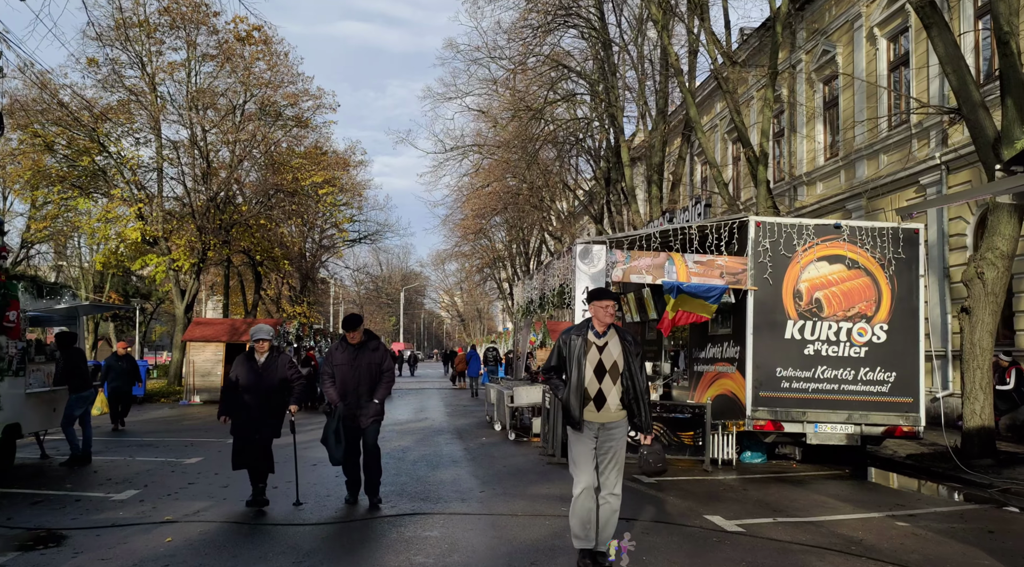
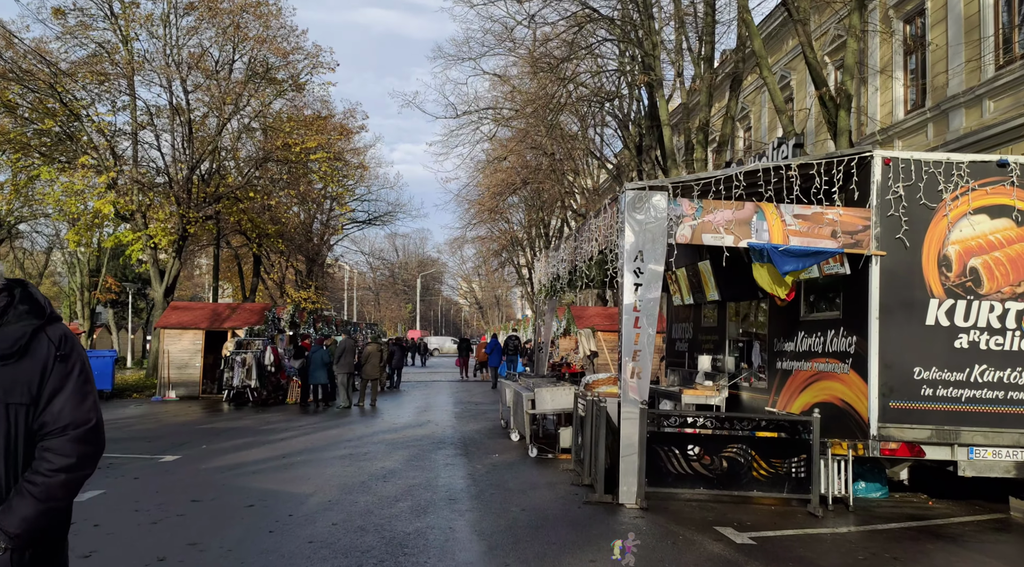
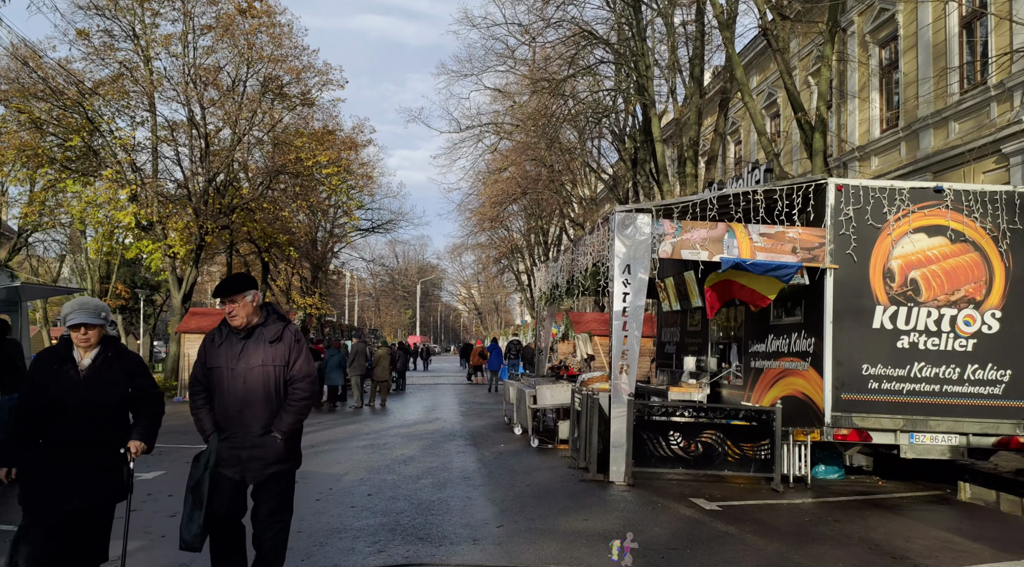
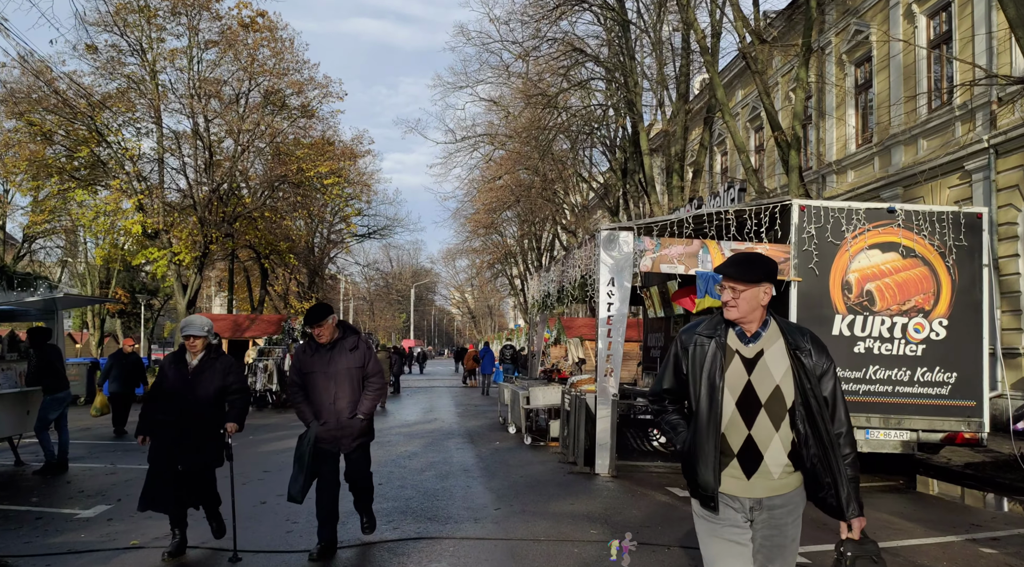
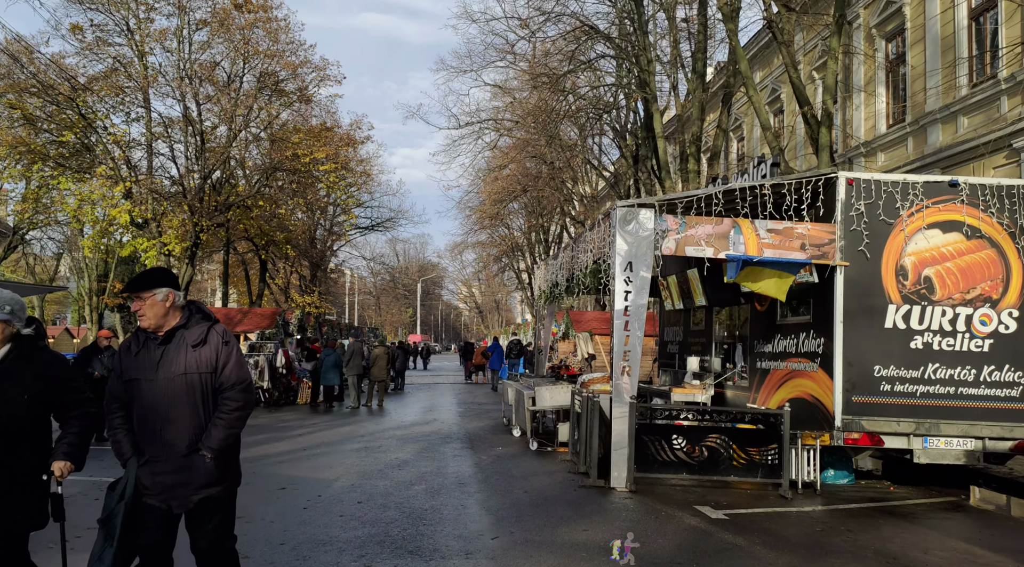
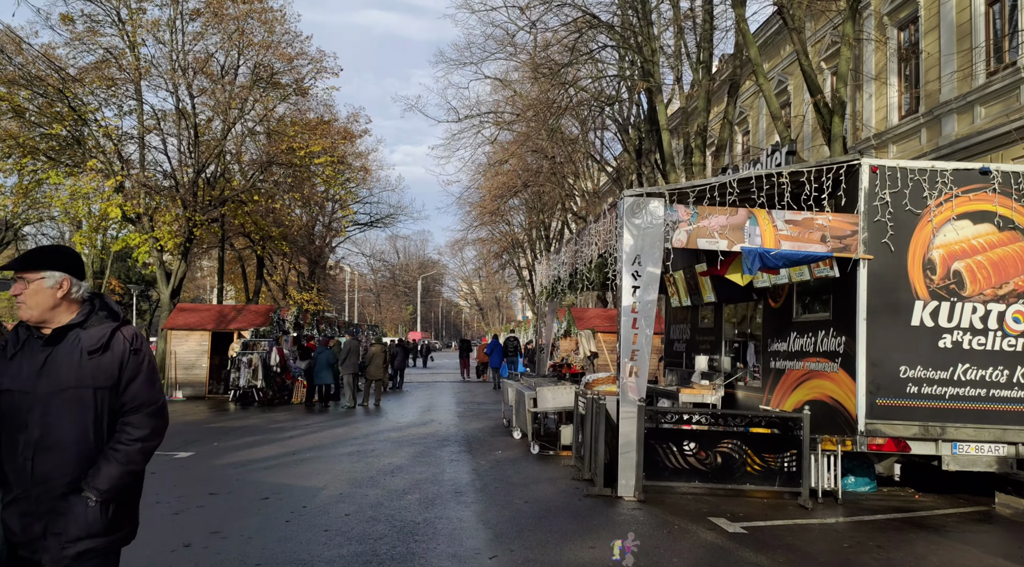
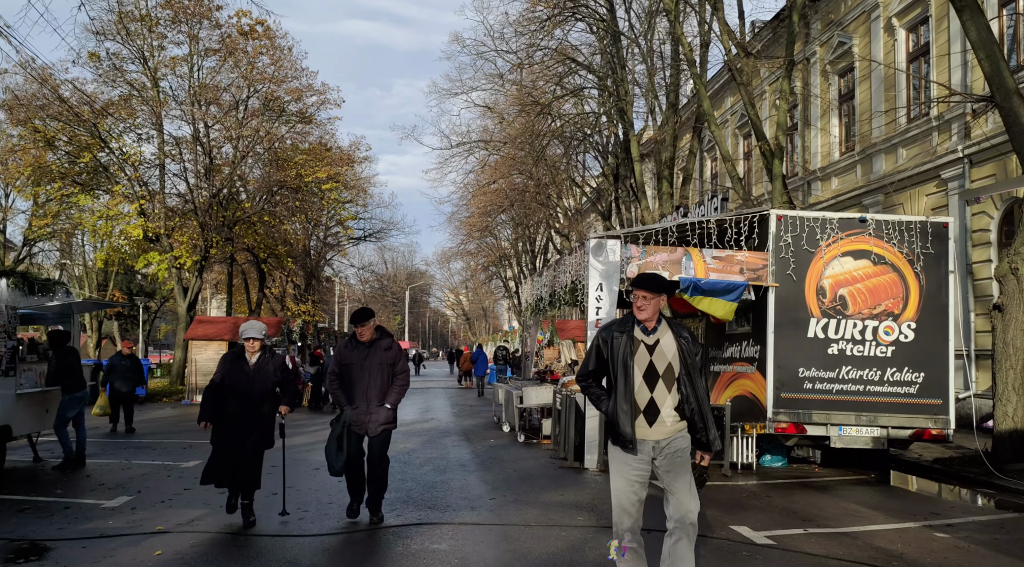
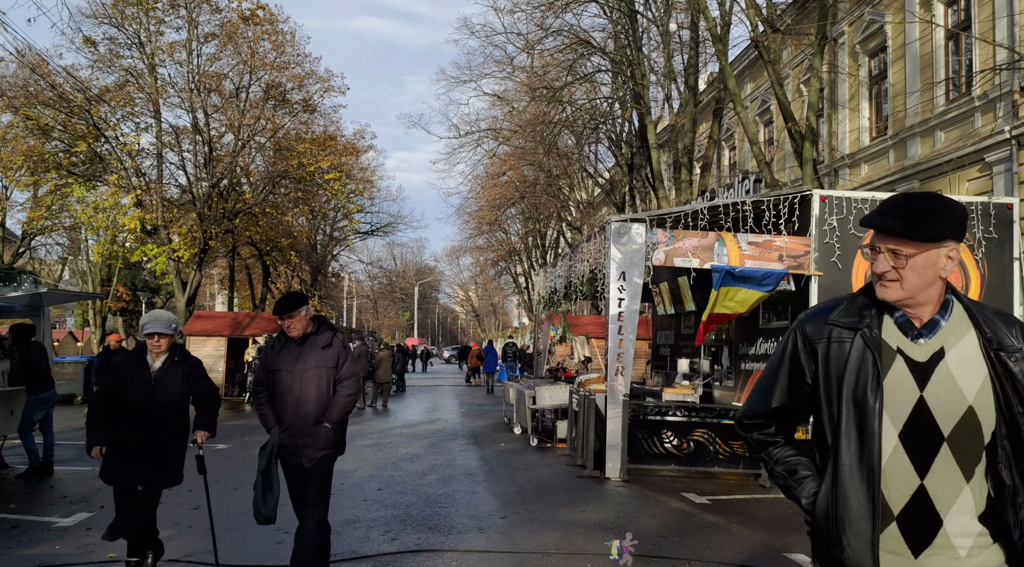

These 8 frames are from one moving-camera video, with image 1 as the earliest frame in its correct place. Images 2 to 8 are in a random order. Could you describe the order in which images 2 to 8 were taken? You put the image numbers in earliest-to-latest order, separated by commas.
7, 4, 8, 3, 5, 6, 2
